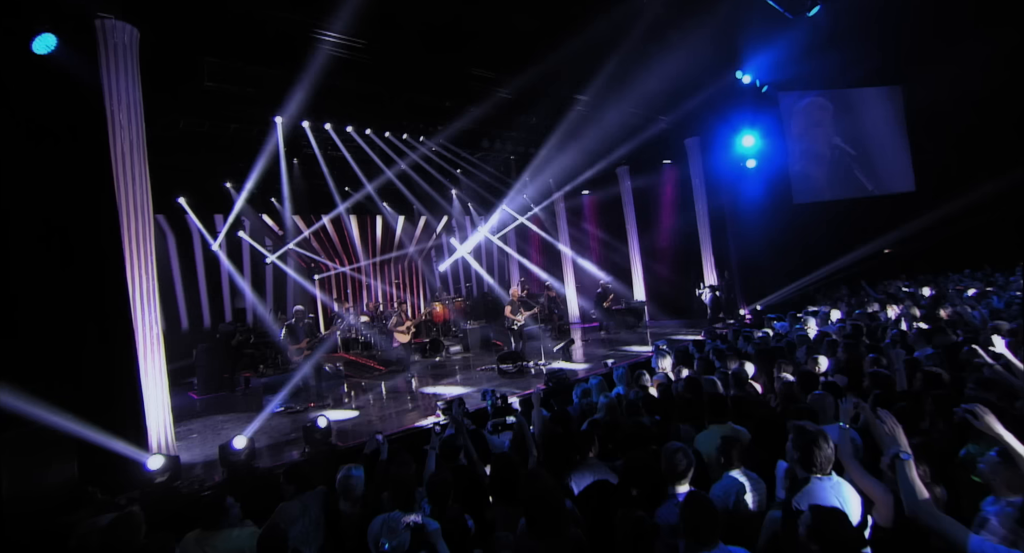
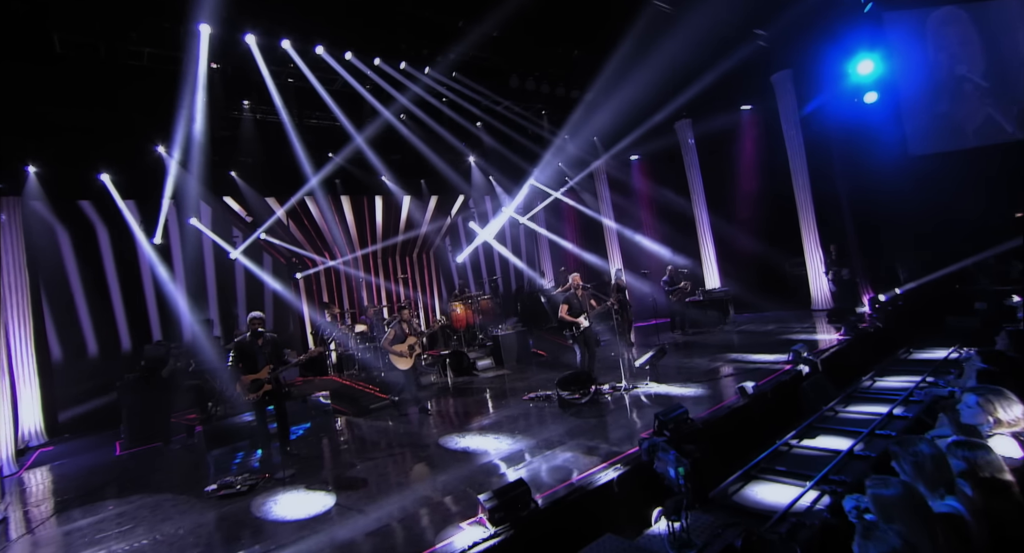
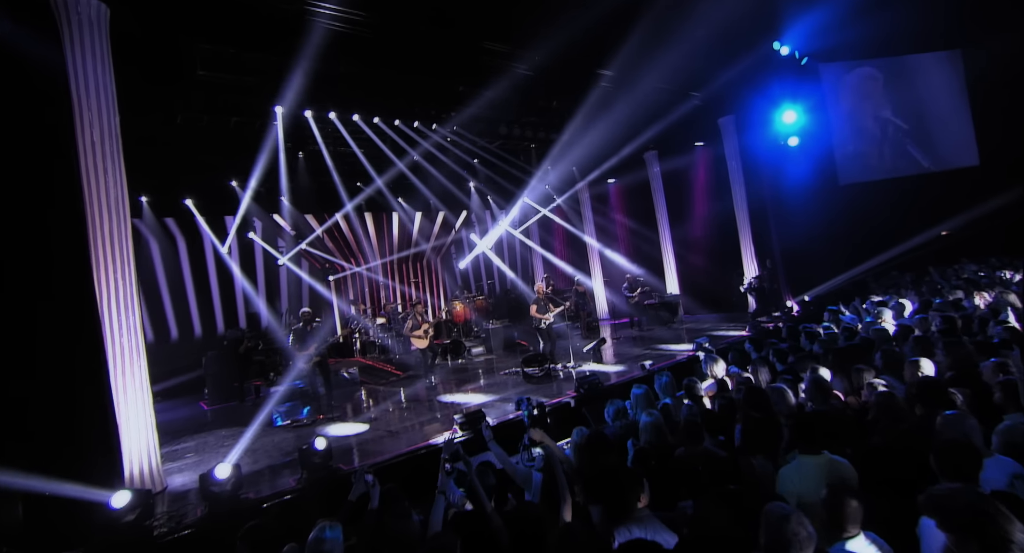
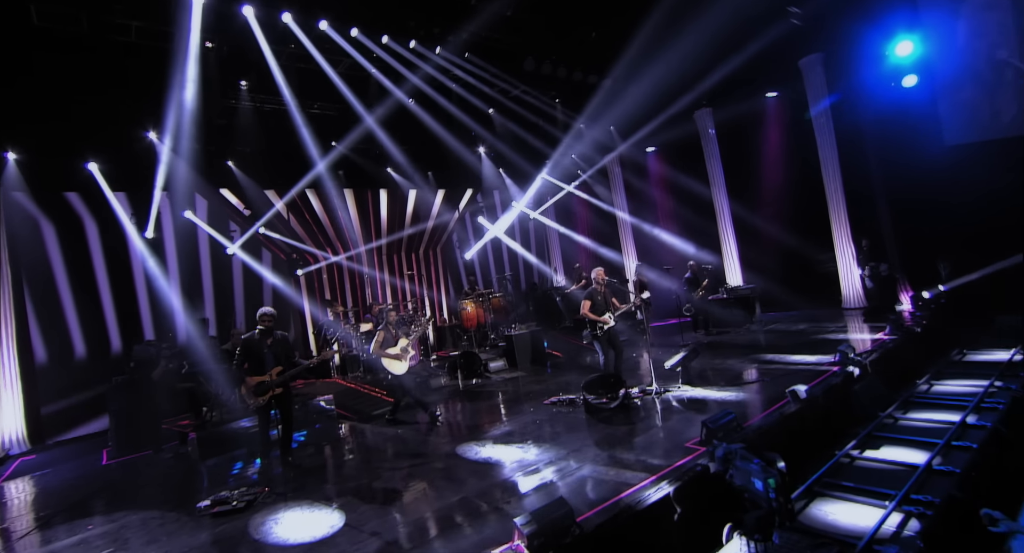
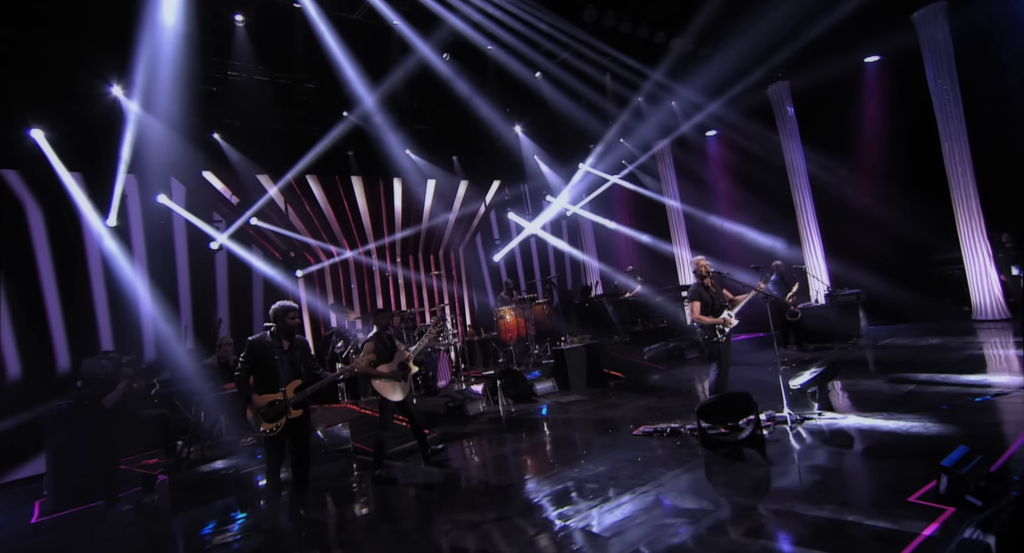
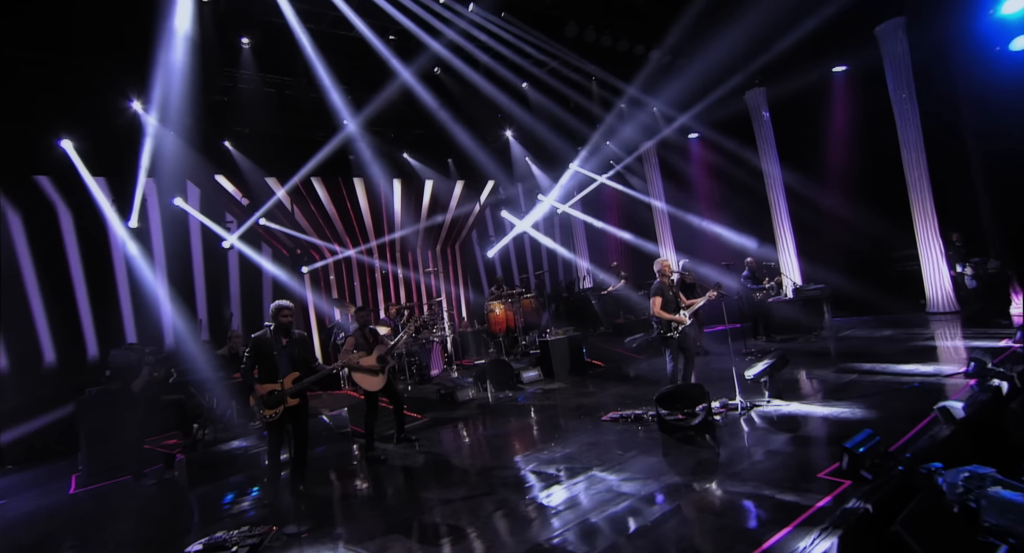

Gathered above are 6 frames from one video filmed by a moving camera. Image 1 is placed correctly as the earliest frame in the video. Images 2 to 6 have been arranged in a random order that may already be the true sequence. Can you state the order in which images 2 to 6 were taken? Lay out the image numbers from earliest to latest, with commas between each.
3, 2, 4, 6, 5
